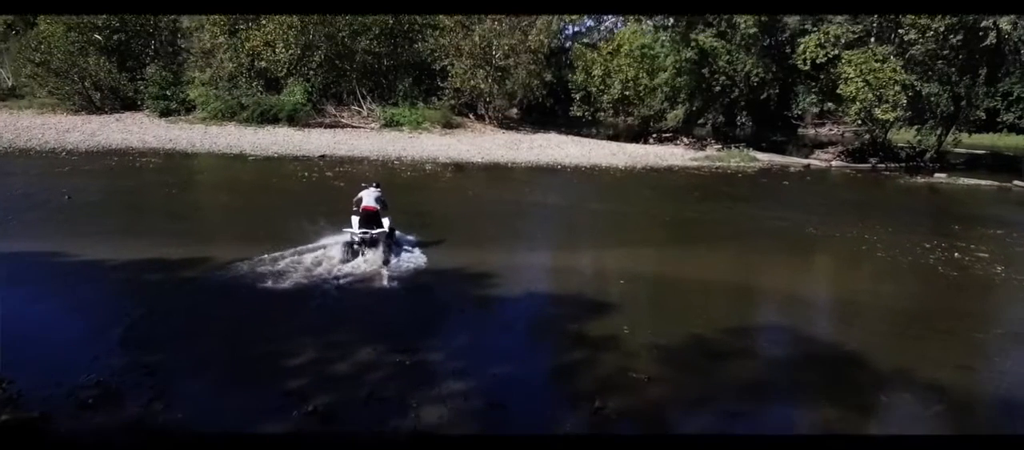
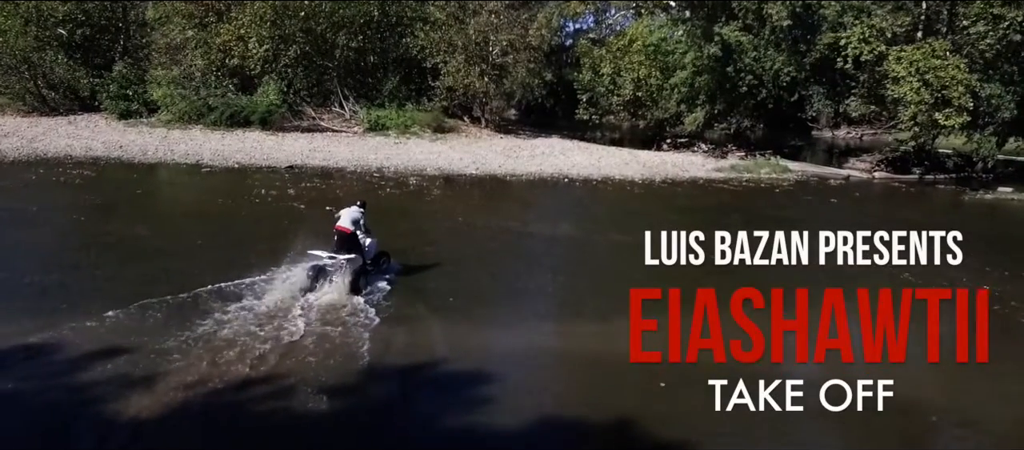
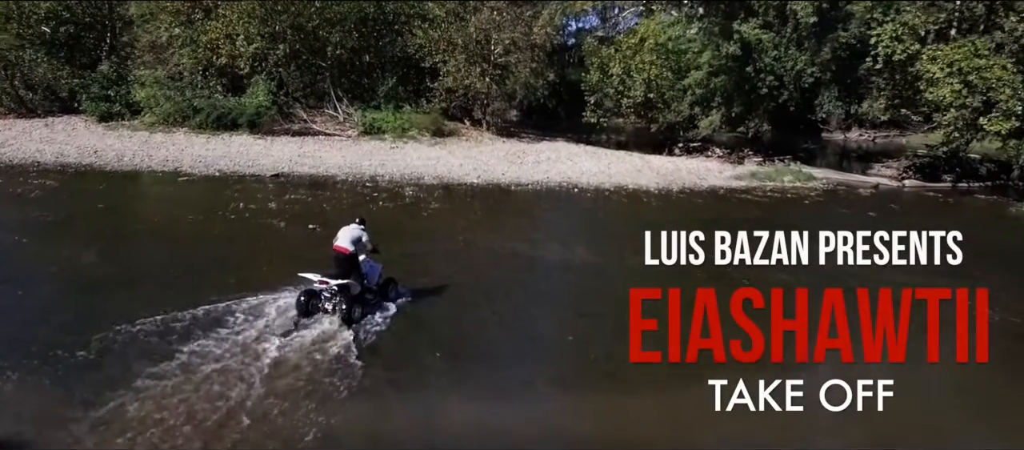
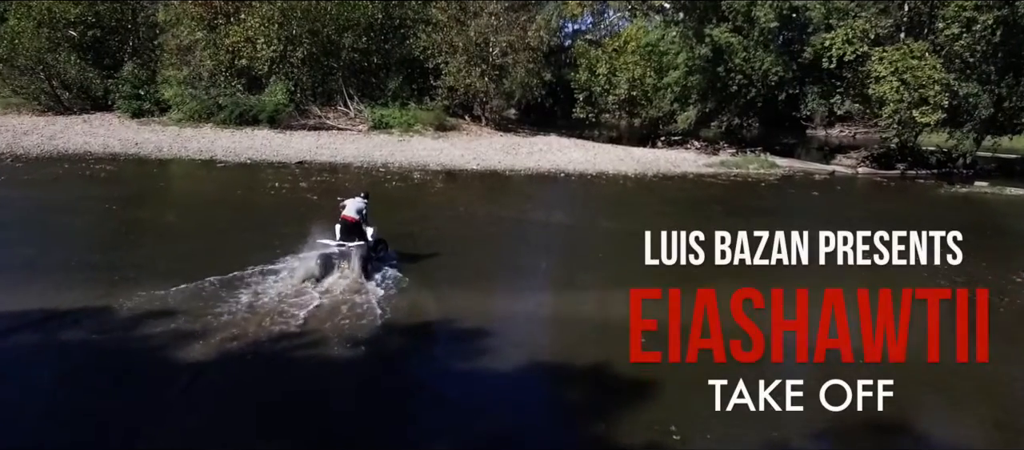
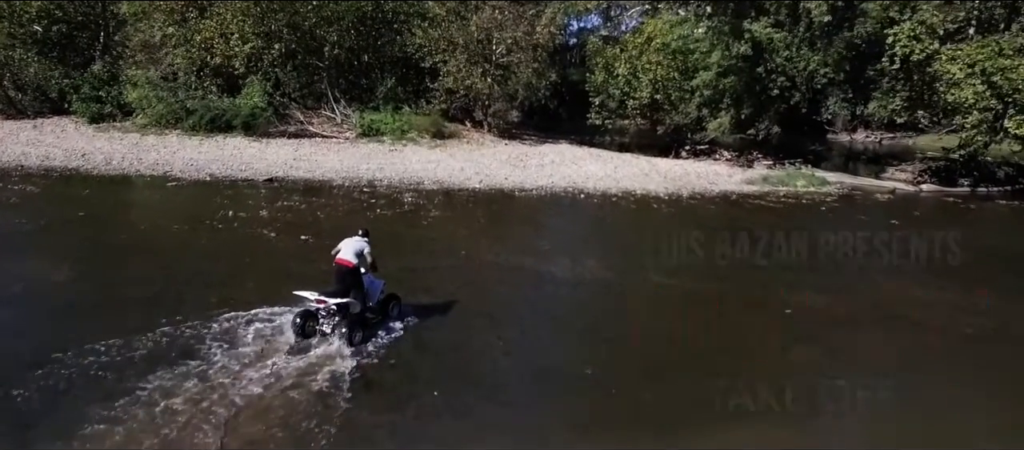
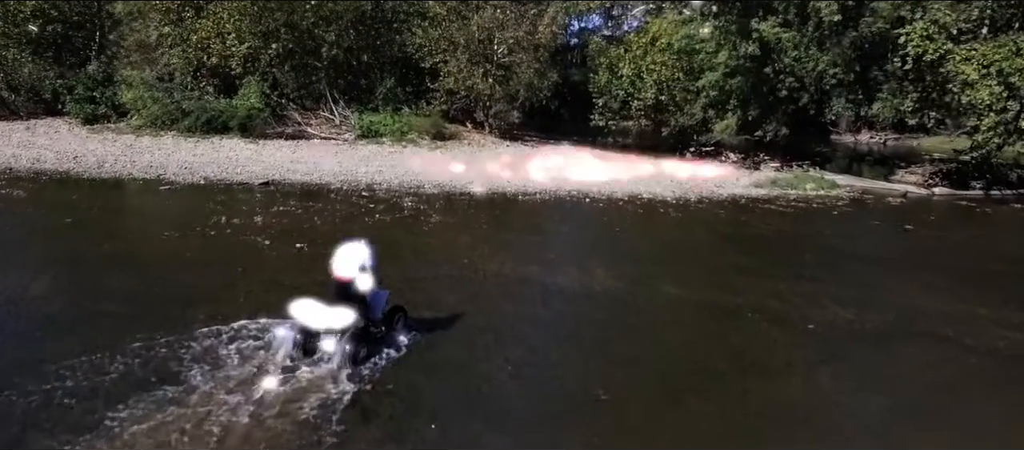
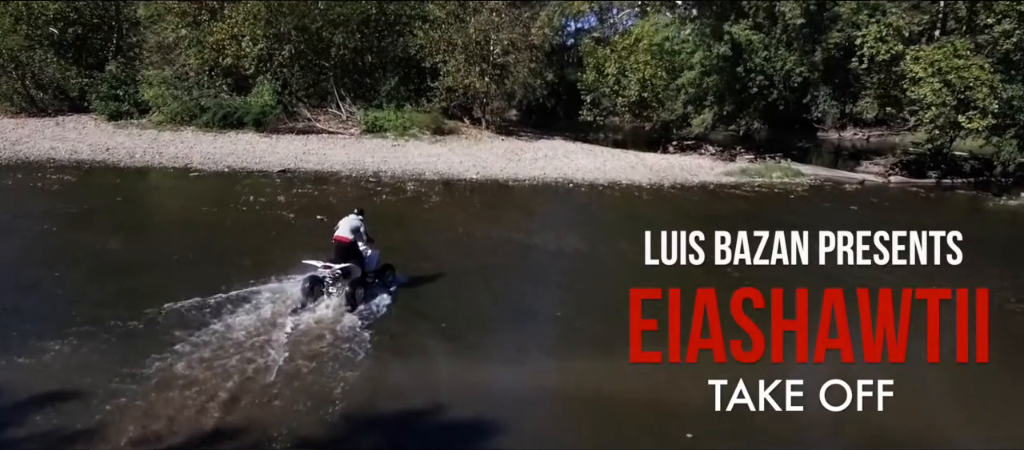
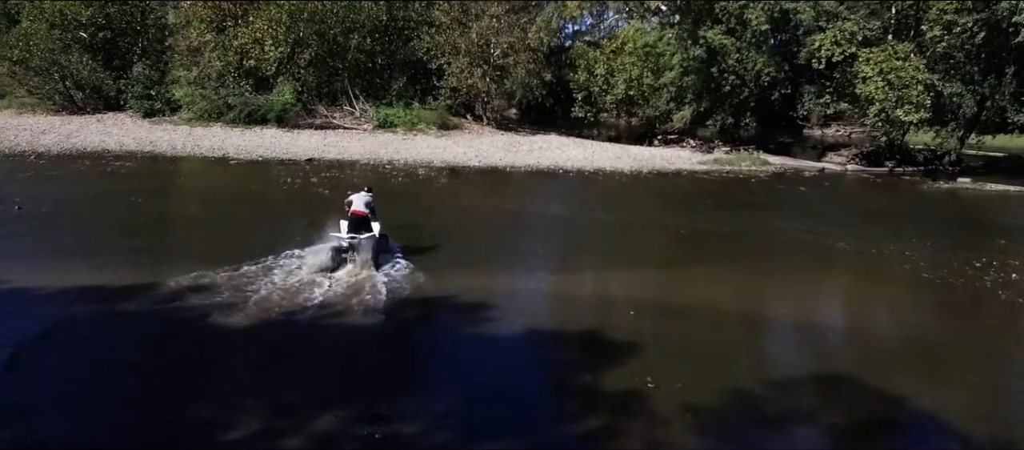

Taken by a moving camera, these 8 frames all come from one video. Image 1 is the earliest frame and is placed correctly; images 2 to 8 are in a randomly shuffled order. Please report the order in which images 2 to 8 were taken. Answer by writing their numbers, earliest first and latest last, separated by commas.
8, 4, 2, 7, 3, 5, 6
